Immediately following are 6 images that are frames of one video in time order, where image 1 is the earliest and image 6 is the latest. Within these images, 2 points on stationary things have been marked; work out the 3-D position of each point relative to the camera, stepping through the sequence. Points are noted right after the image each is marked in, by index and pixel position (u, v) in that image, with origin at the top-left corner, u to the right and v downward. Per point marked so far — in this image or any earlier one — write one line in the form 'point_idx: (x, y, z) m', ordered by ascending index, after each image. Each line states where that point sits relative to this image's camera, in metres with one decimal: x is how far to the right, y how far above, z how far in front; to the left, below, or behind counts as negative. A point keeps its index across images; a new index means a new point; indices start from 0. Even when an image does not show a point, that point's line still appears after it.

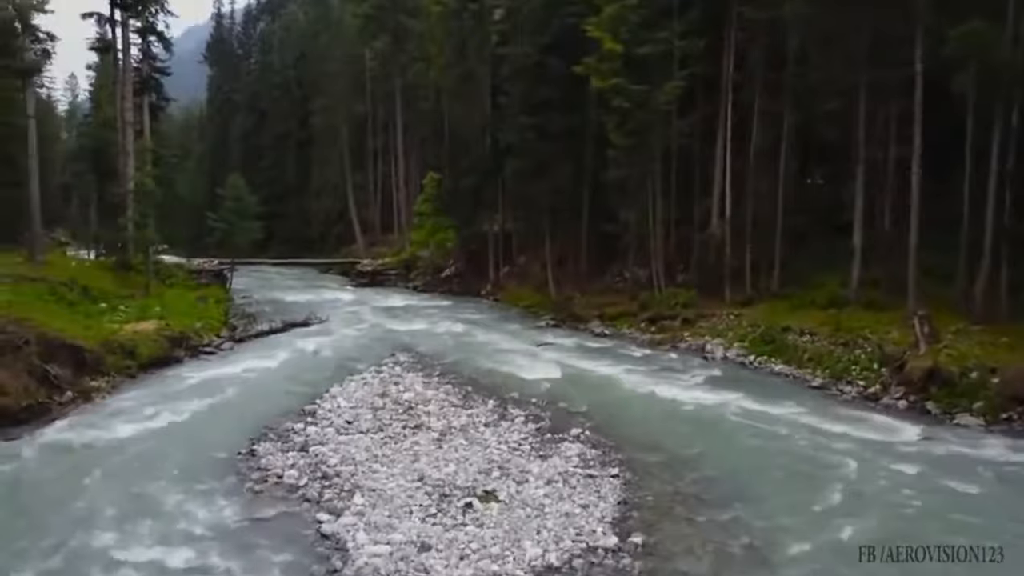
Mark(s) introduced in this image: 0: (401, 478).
0: (-1.6, -2.7, +11.8) m
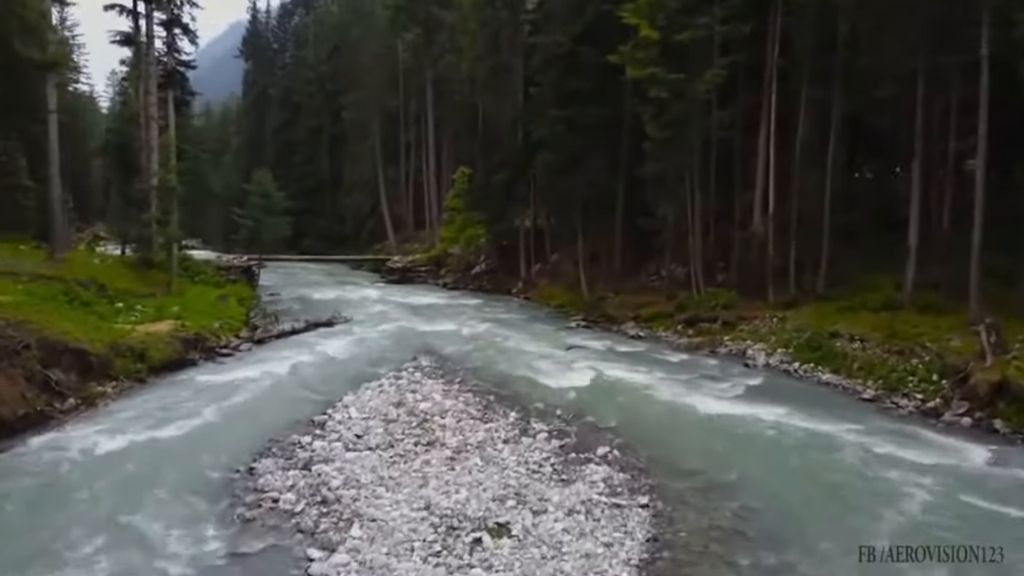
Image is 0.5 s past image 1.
0: (-1.4, -2.8, +10.7) m
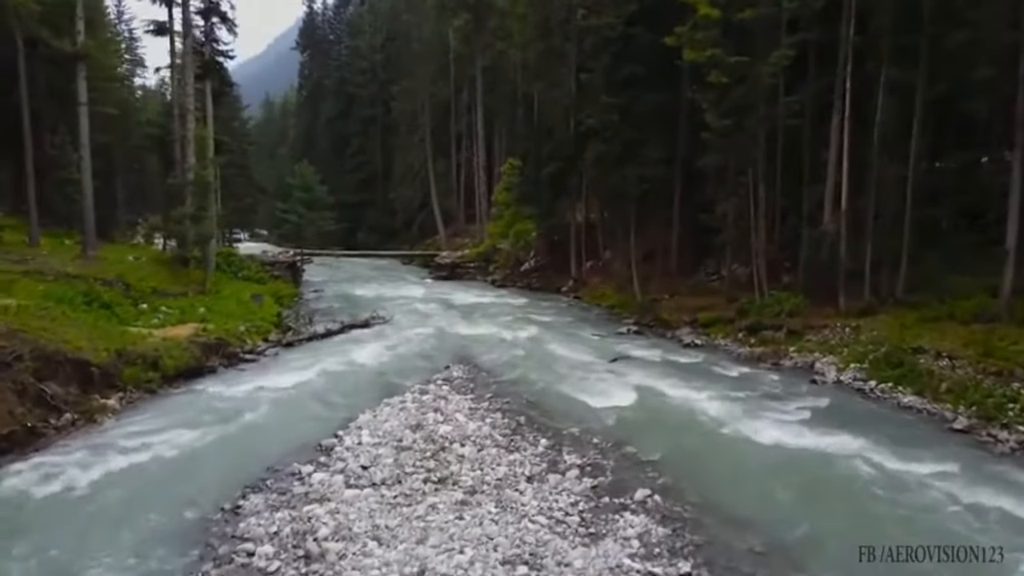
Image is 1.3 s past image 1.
0: (-1.3, -3.1, +9.0) m
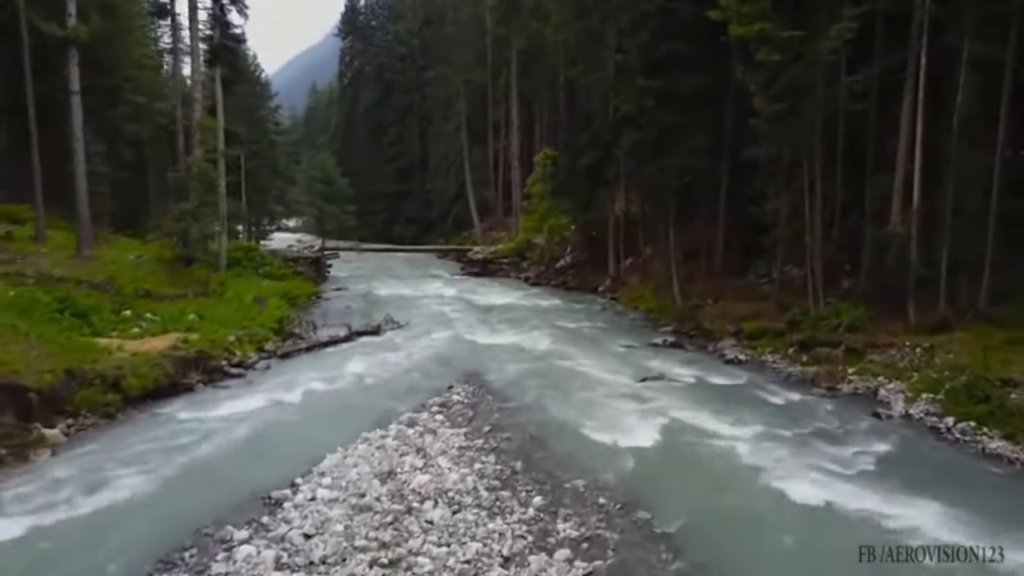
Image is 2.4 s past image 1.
0: (-1.8, -3.5, +6.5) m
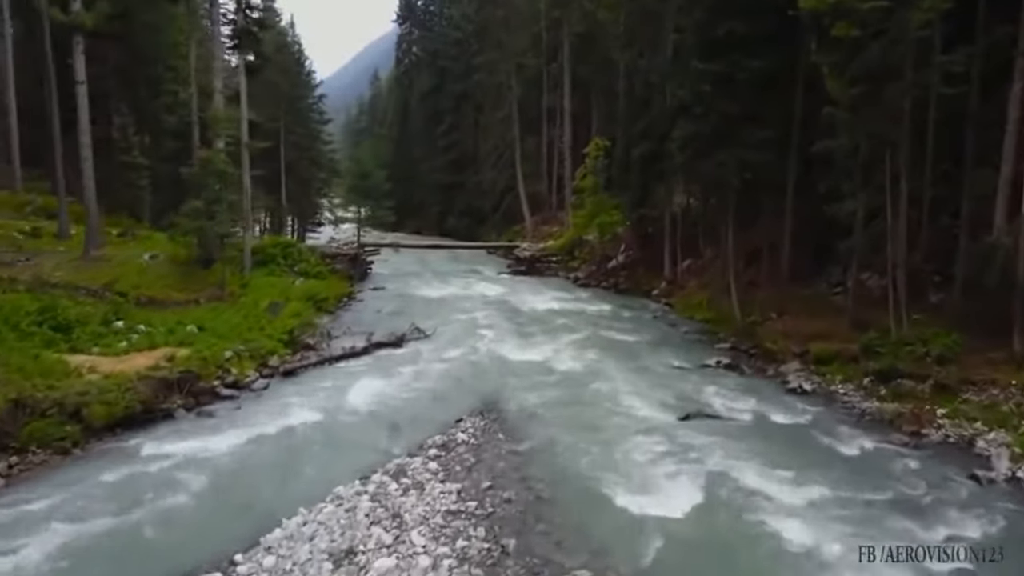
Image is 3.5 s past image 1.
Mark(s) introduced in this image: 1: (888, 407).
0: (-2.4, -4.0, +4.2) m
1: (+7.3, -2.3, +16.1) m
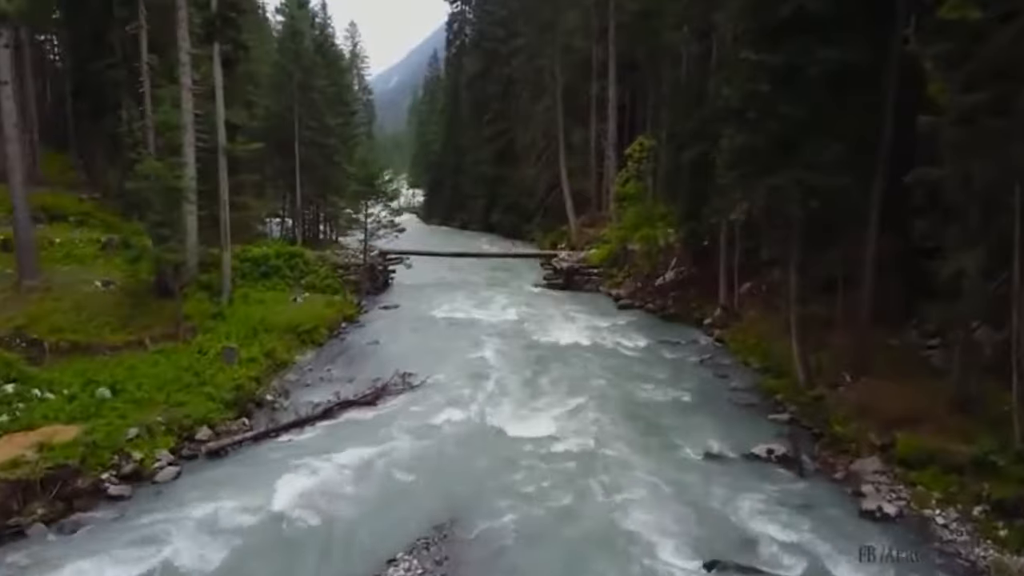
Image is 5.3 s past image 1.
0: (-4.2, -5.5, +0.1) m
1: (+6.7, -3.7, +11.0) m
